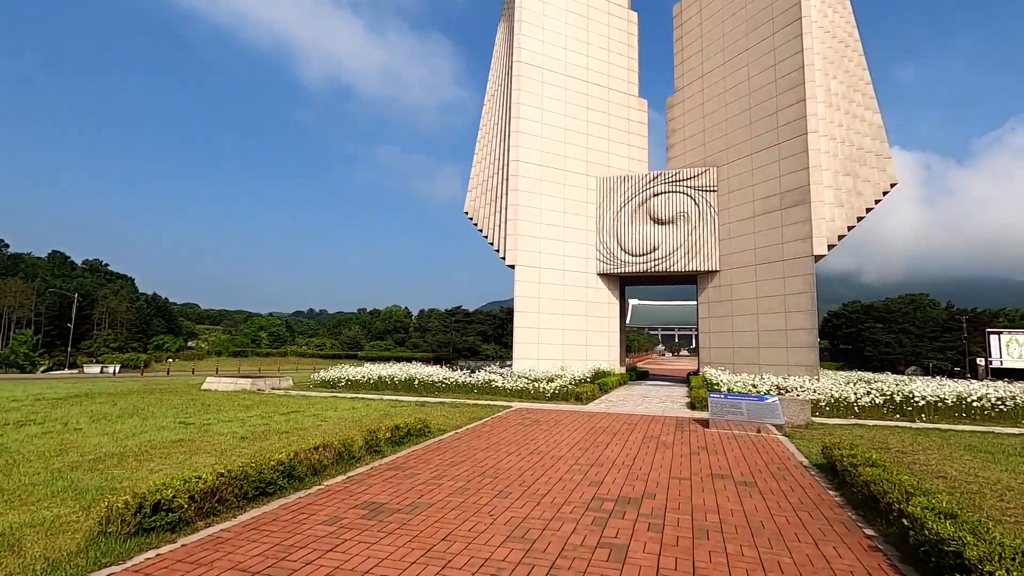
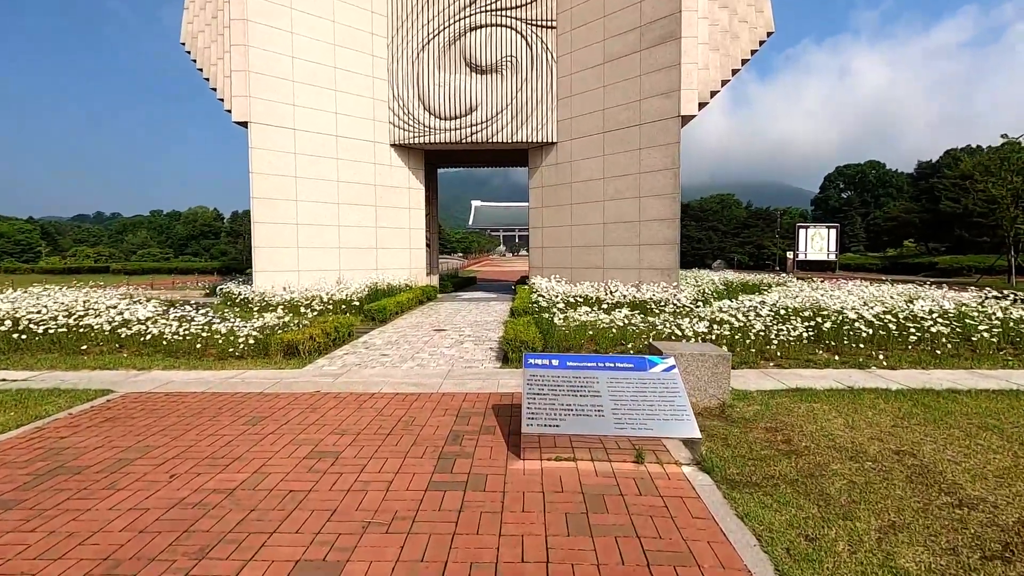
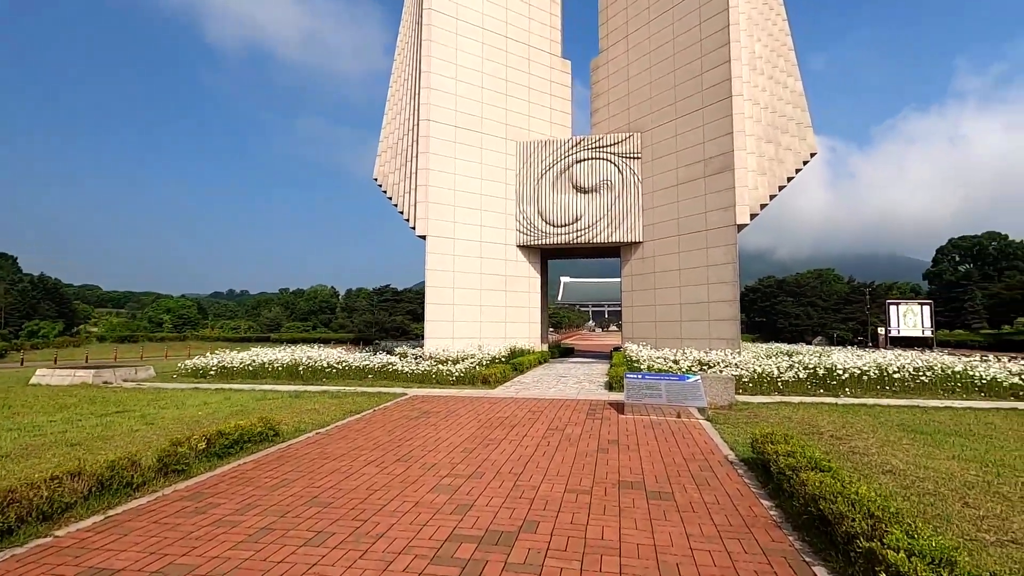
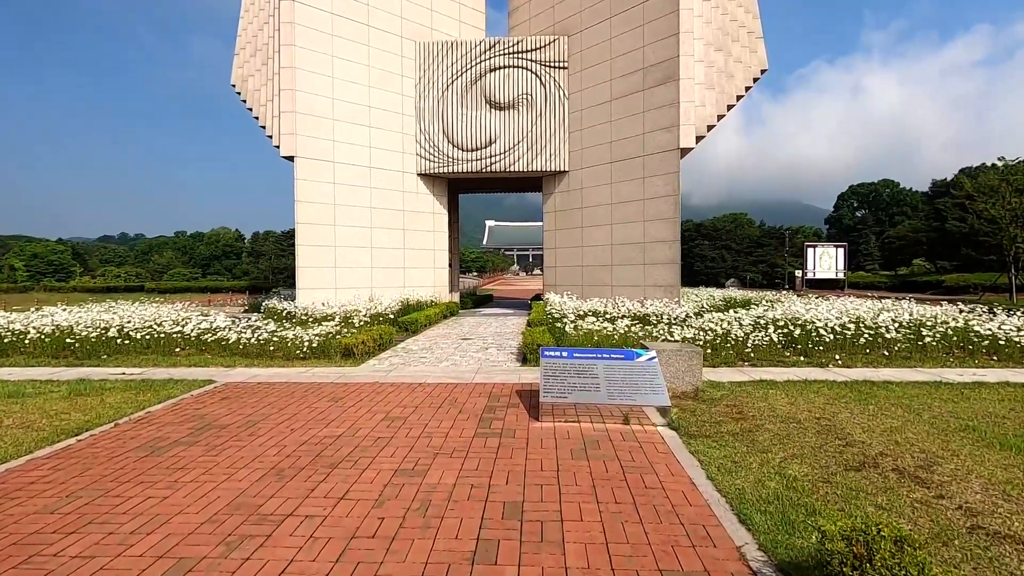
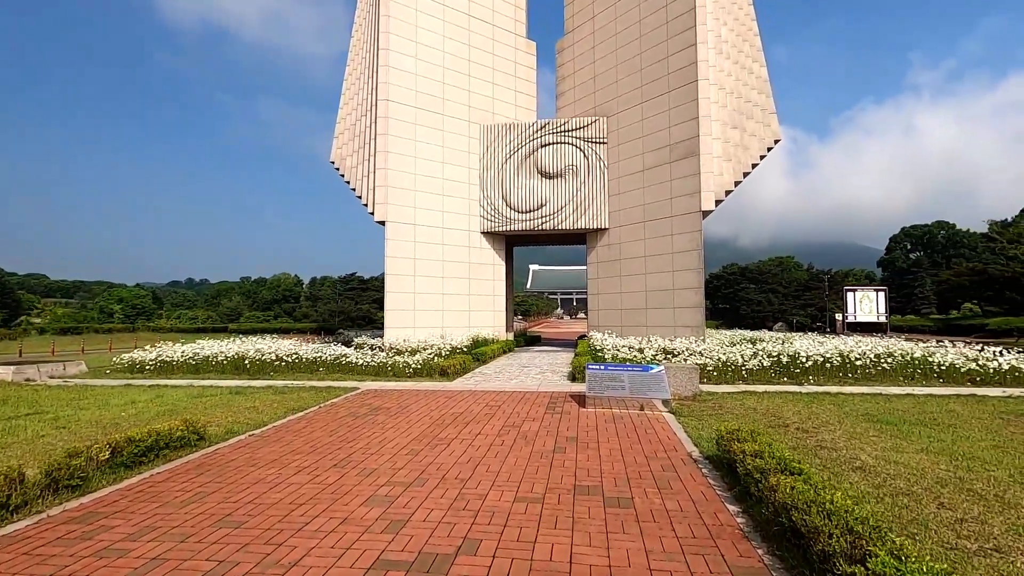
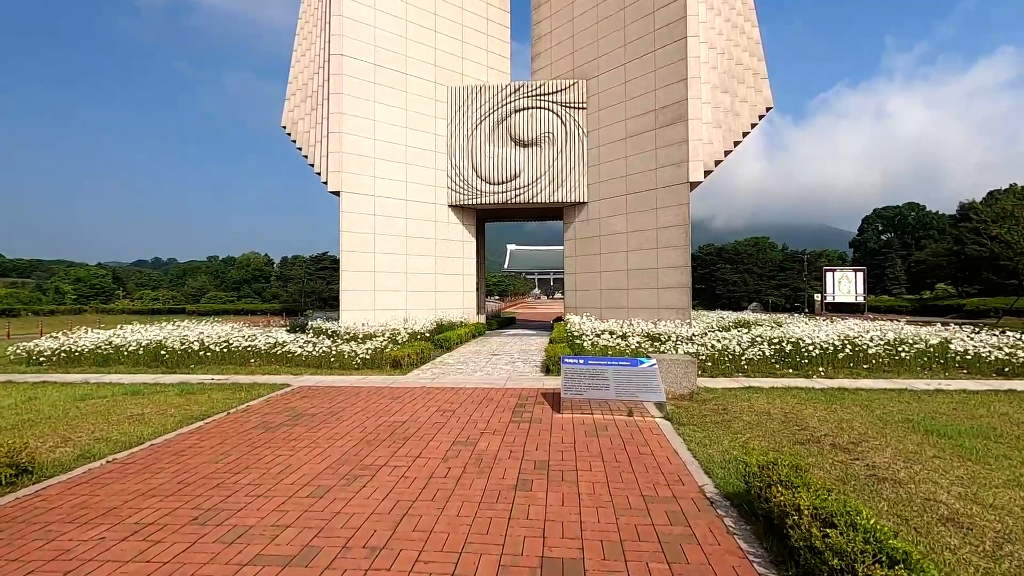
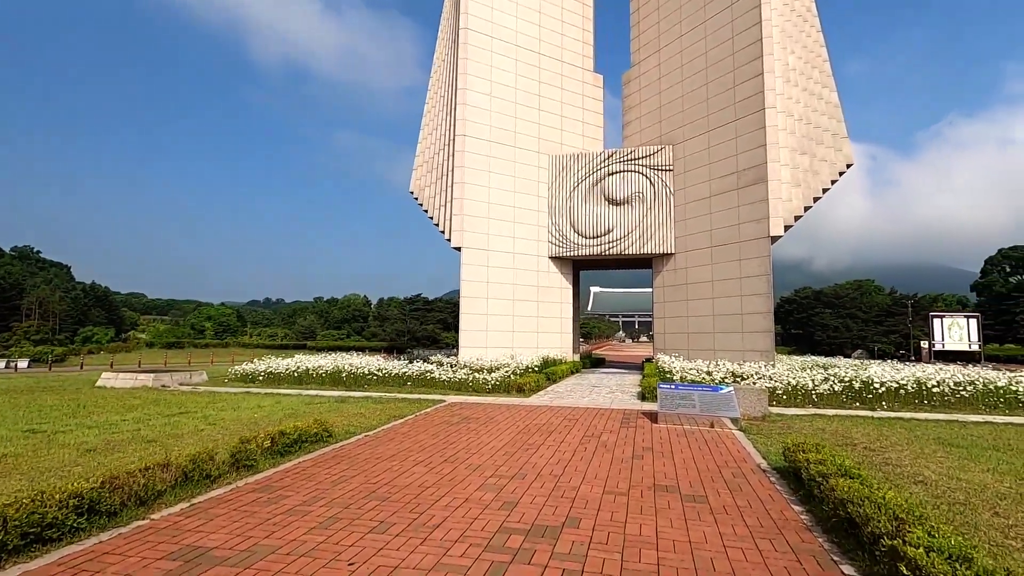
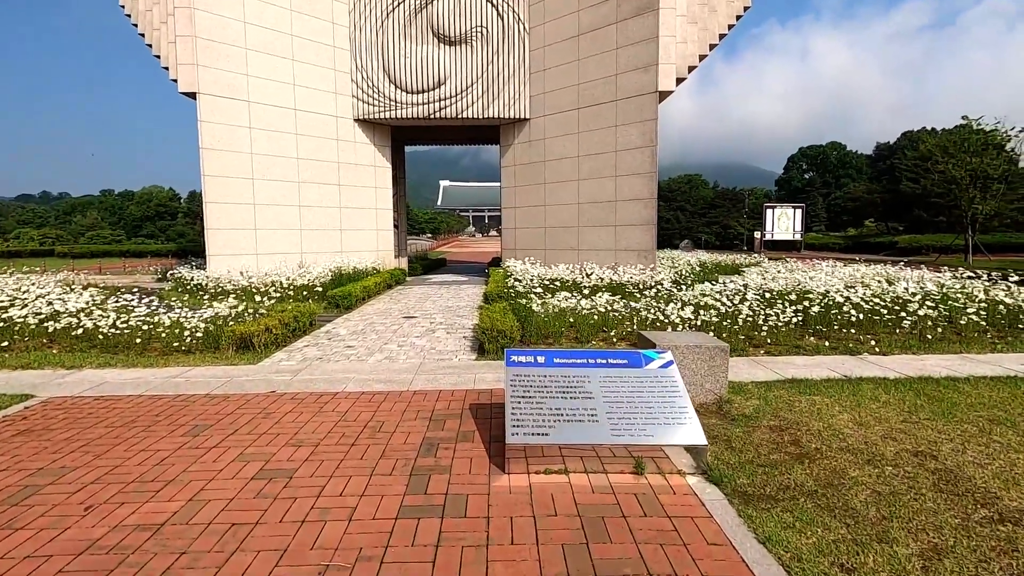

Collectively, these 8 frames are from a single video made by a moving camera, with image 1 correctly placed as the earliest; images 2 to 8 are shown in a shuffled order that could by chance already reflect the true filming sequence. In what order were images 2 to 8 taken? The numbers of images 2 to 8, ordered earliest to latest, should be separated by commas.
7, 3, 5, 6, 4, 2, 8
